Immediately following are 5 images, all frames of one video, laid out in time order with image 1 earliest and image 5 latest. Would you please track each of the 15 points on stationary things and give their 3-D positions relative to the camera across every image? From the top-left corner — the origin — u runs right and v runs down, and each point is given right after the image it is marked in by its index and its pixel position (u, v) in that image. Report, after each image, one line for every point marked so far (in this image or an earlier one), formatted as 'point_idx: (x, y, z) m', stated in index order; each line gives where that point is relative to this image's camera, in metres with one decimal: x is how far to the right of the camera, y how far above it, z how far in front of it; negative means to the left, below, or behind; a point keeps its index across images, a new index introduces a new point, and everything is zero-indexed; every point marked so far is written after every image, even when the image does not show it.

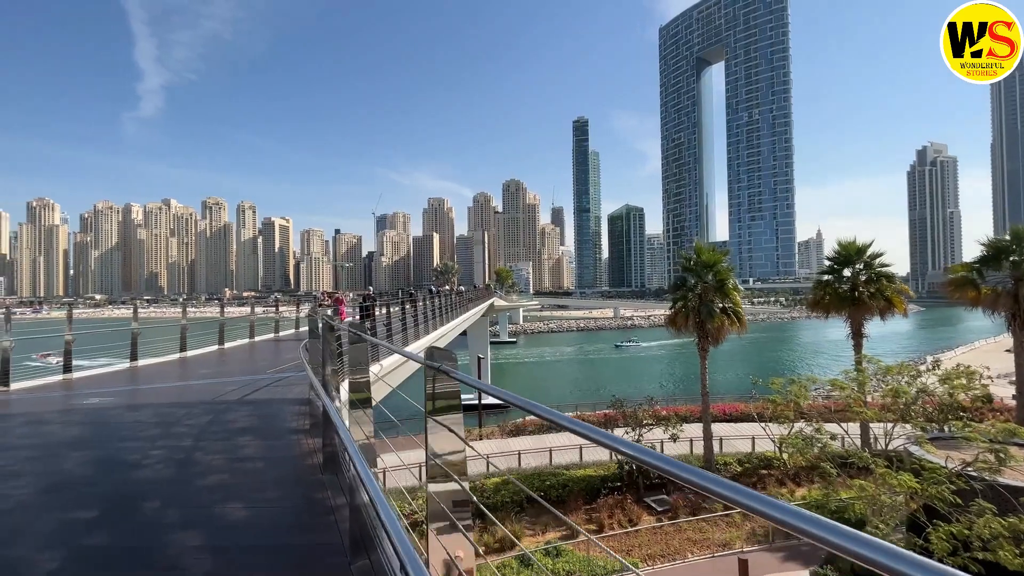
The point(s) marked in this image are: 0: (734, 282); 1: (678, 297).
0: (+6.7, +0.2, +16.1) m
1: (+5.1, -0.4, +16.7) m
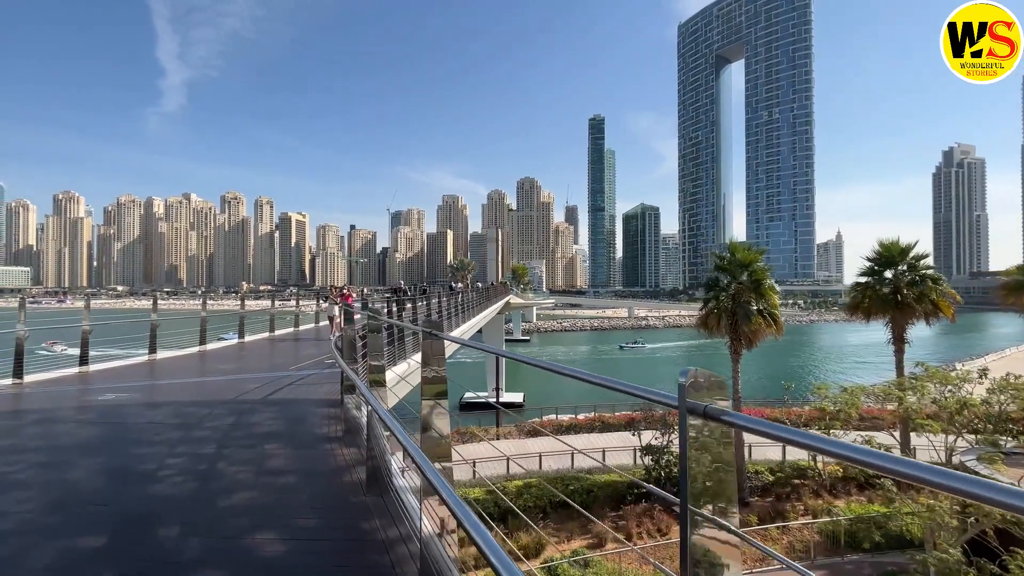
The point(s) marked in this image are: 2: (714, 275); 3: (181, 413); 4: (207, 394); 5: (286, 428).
0: (+7.4, +0.2, +15.4) m
1: (+5.9, -0.3, +16.0) m
2: (+6.1, +0.4, +16.3) m
3: (-3.0, -1.1, +4.9) m
4: (-3.2, -1.1, +5.7) m
5: (-1.8, -1.1, +4.3) m
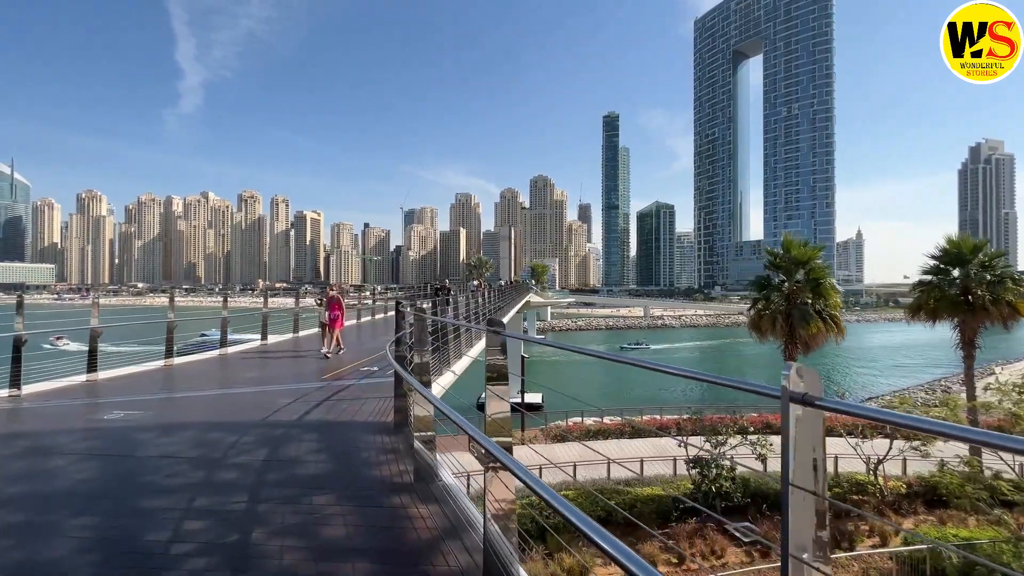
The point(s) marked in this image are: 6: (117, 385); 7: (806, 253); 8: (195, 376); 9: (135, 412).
0: (+8.4, +0.2, +14.2) m
1: (+6.8, -0.3, +14.9) m
2: (+7.1, +0.4, +15.2) m
3: (-2.3, -1.1, +3.9) m
4: (-2.5, -1.1, +4.7) m
5: (-1.1, -1.1, +3.3) m
6: (-4.7, -1.2, +6.5) m
7: (+7.8, +0.9, +14.2) m
8: (-4.3, -1.2, +7.2) m
9: (-3.4, -1.1, +4.9) m
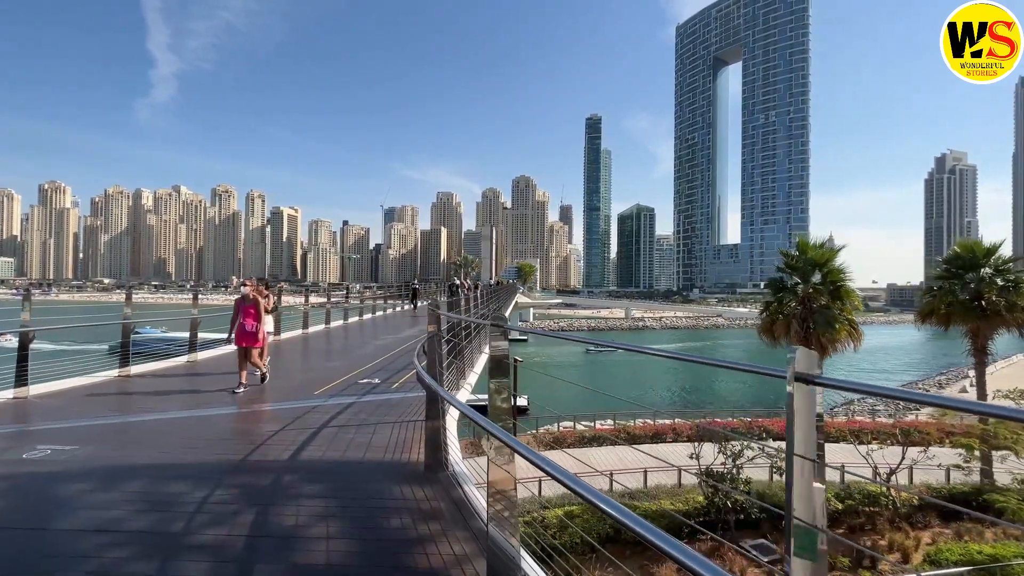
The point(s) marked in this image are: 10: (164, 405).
0: (+8.4, +0.1, +13.5) m
1: (+6.8, -0.4, +14.1) m
2: (+7.1, +0.3, +14.4) m
3: (-1.9, -1.1, +2.8) m
4: (-2.1, -1.1, +3.6) m
5: (-0.6, -1.1, +2.2) m
6: (-4.4, -1.1, +5.3) m
7: (+7.8, +0.8, +13.5) m
8: (-4.0, -1.1, +6.0) m
9: (-3.1, -1.1, +3.7) m
10: (-3.3, -1.1, +5.2) m
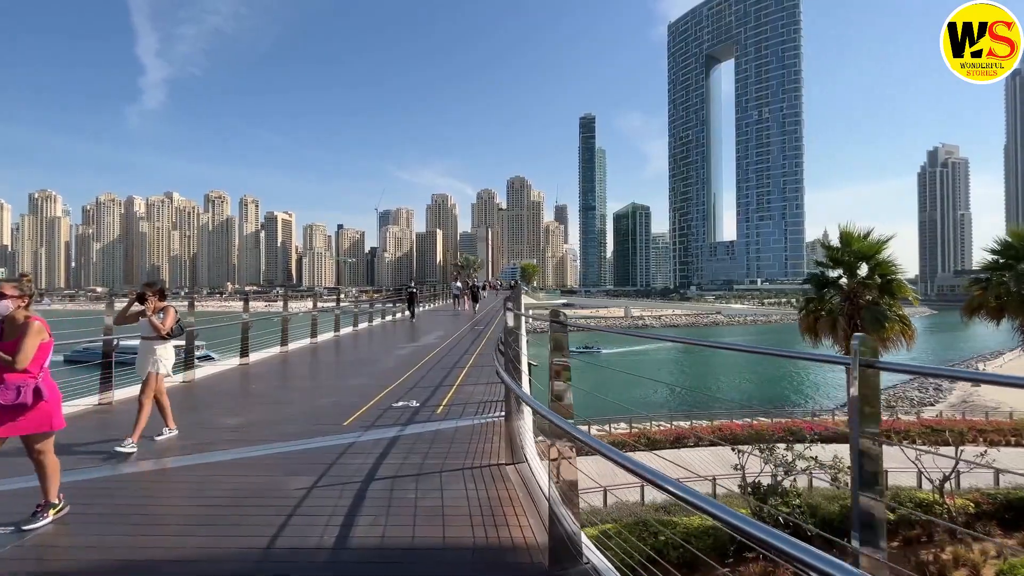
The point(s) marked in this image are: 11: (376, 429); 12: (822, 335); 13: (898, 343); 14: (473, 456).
0: (+9.0, +0.2, +12.5) m
1: (+7.4, -0.3, +13.1) m
2: (+7.6, +0.5, +13.4) m
3: (-1.2, -1.1, +1.7) m
4: (-1.4, -1.1, +2.5) m
5: (0.0, -1.1, +1.1) m
6: (-3.8, -1.2, +4.2) m
7: (+8.3, +1.0, +12.5) m
8: (-3.3, -1.2, +4.9) m
9: (-2.4, -1.1, +2.7) m
10: (-2.7, -1.1, +4.1) m
11: (-1.1, -1.1, +4.7) m
12: (+7.5, -1.1, +12.9) m
13: (+8.9, -1.2, +12.5) m
14: (-0.3, -1.1, +3.6) m
